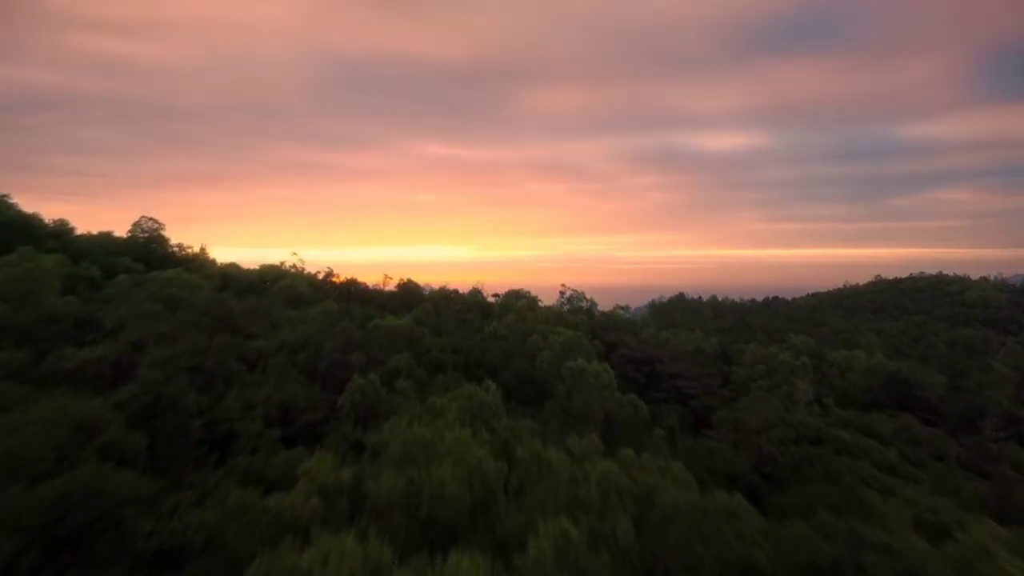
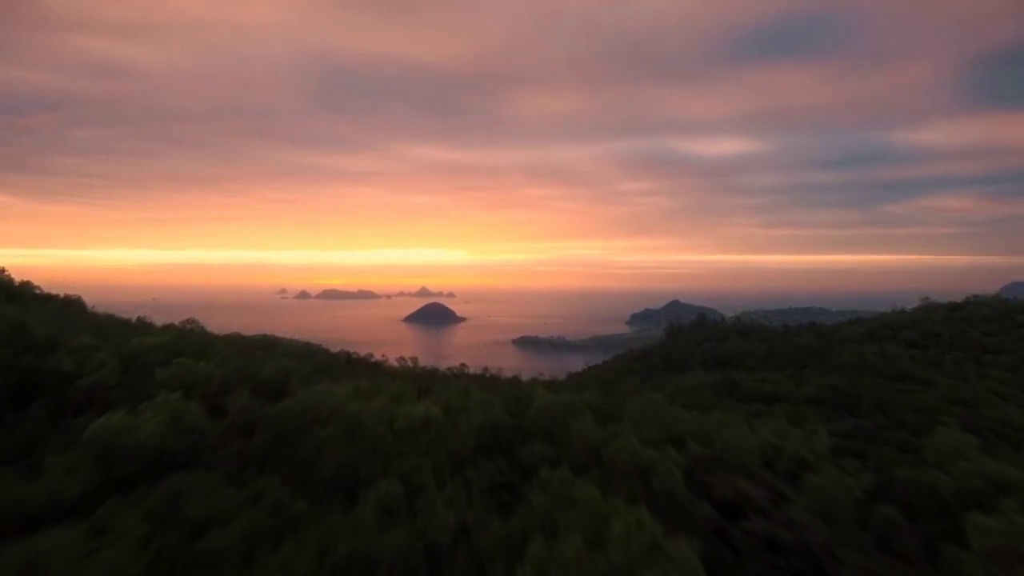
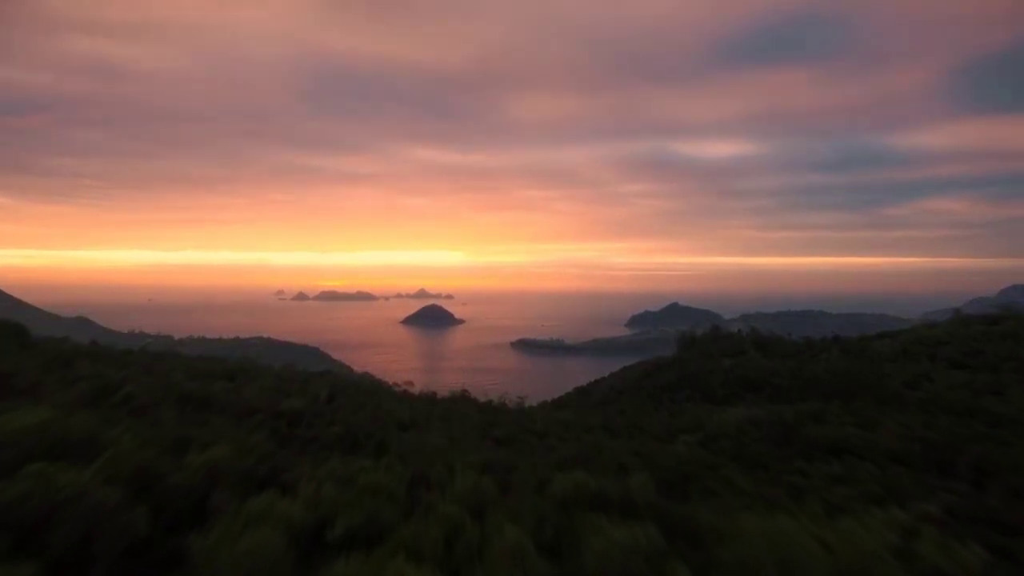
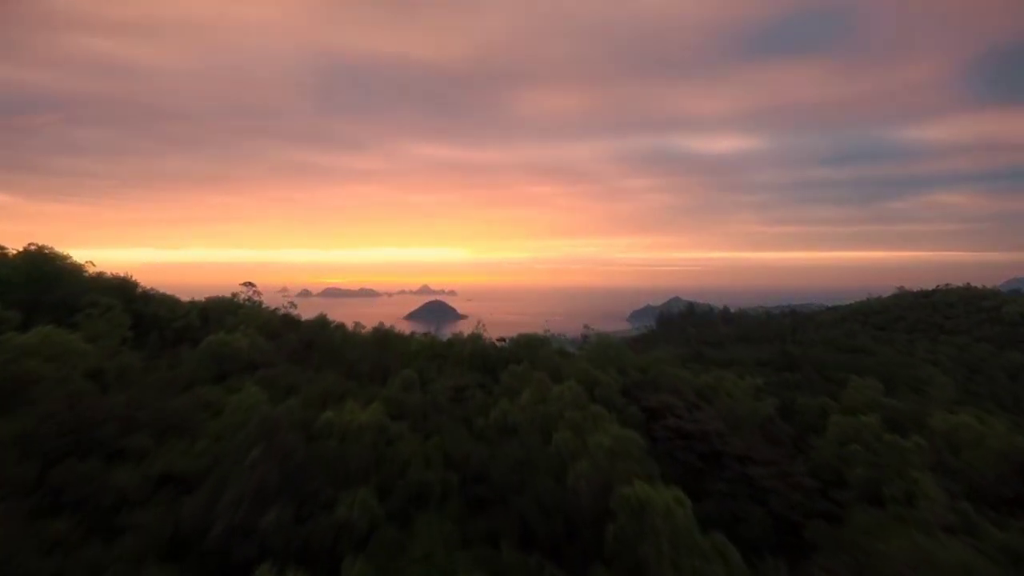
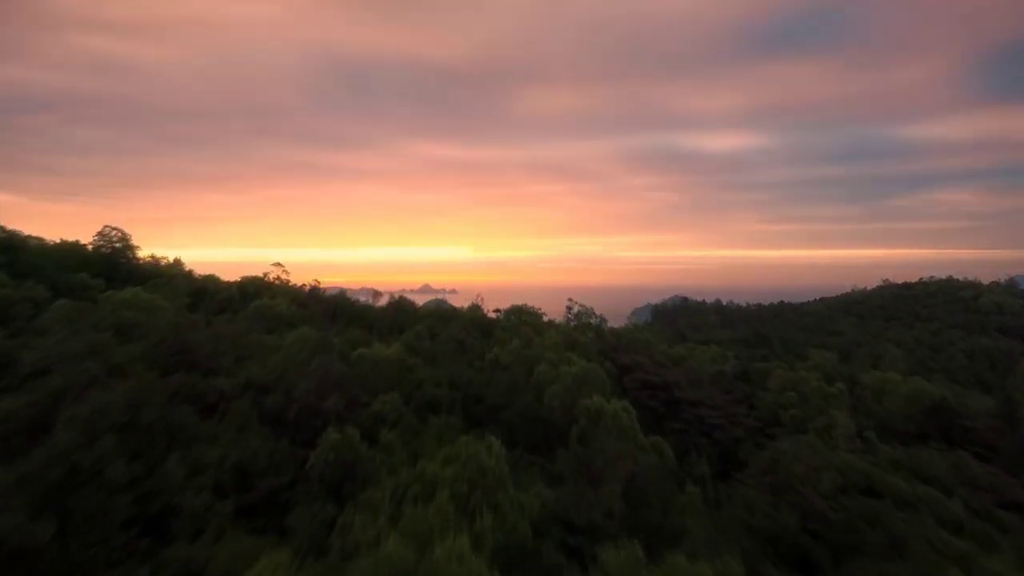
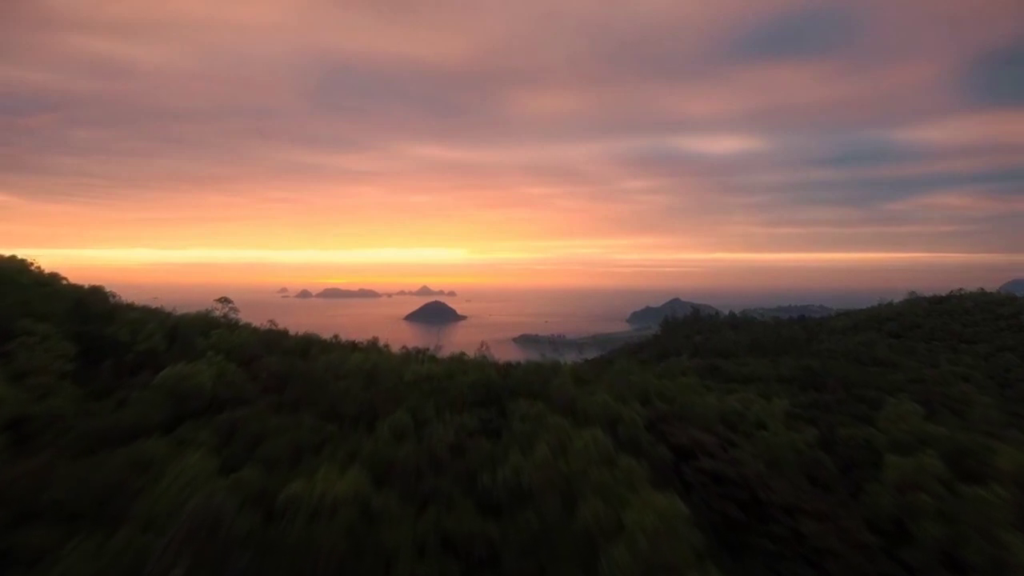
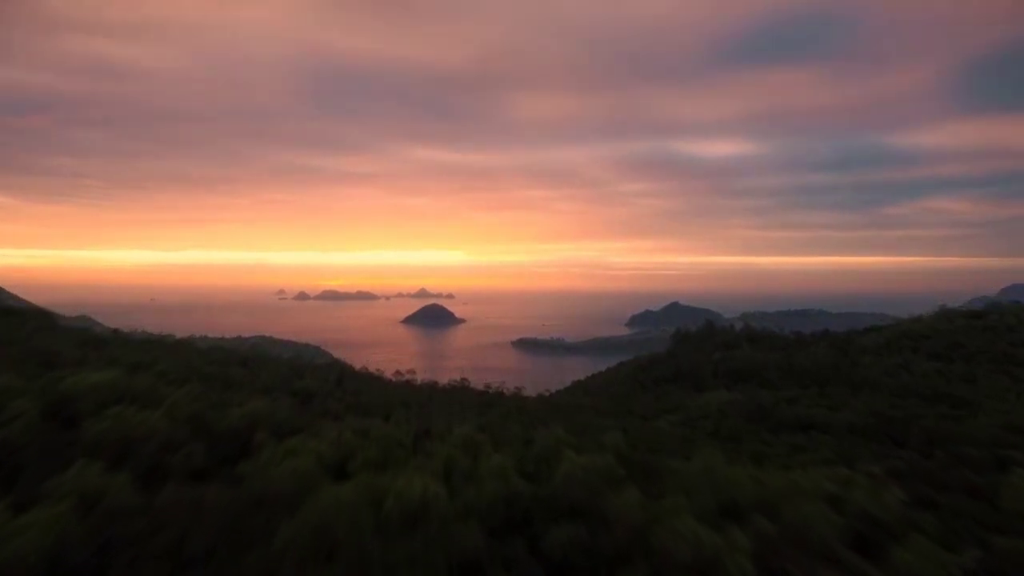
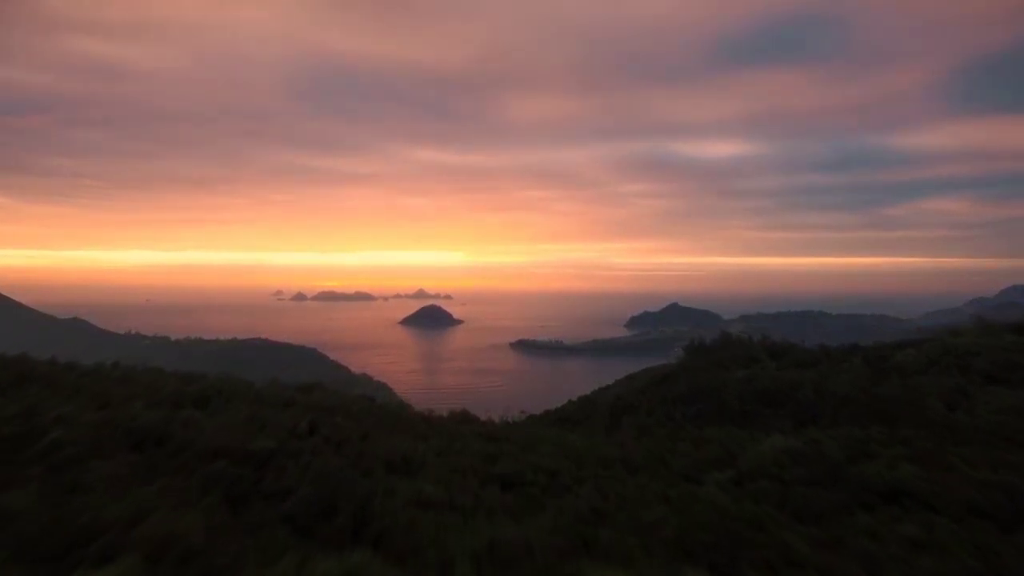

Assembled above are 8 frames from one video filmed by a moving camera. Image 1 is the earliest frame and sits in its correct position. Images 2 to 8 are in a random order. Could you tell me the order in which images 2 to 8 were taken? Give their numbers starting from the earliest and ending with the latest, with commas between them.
5, 4, 6, 2, 7, 3, 8
